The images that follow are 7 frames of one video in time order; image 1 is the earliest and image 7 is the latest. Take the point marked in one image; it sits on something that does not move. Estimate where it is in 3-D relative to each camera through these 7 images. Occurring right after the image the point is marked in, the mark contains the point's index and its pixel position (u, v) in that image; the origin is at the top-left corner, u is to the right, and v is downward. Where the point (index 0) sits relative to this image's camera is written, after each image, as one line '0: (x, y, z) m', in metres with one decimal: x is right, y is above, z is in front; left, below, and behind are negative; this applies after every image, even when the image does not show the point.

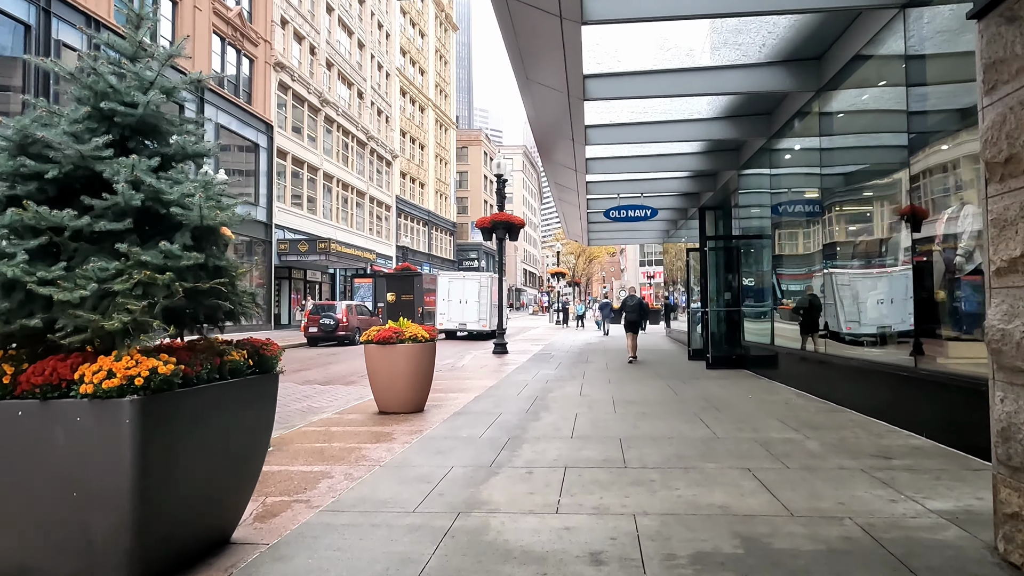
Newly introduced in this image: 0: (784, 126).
0: (+4.6, +2.7, +11.0) m
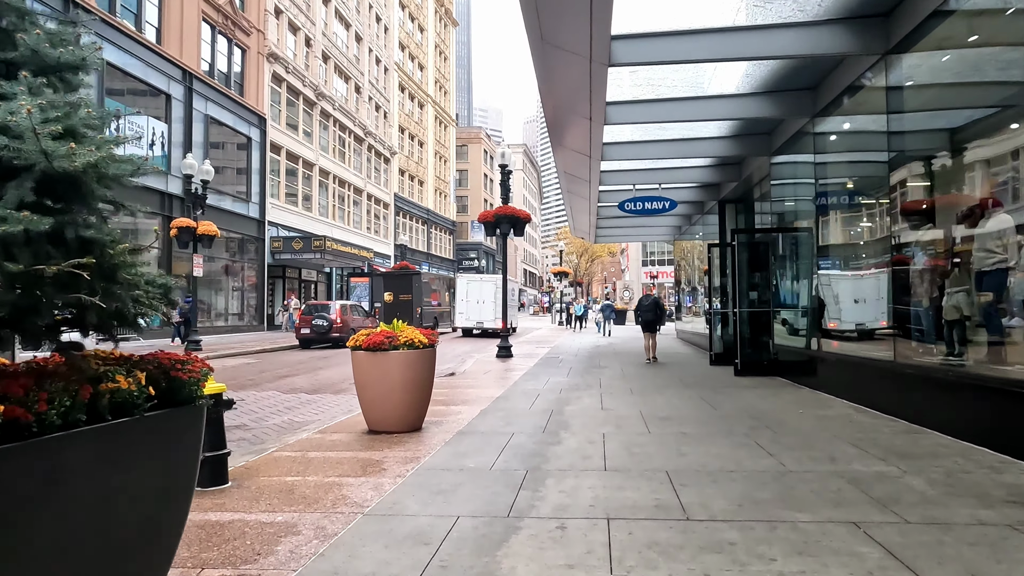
0: (+4.7, +2.8, +9.8) m
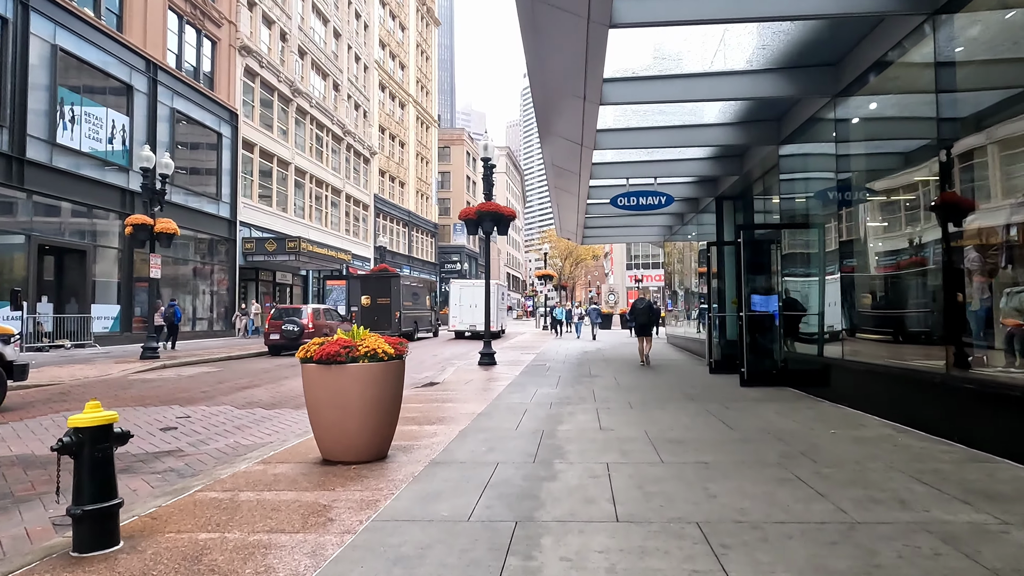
0: (+4.5, +2.7, +8.8) m
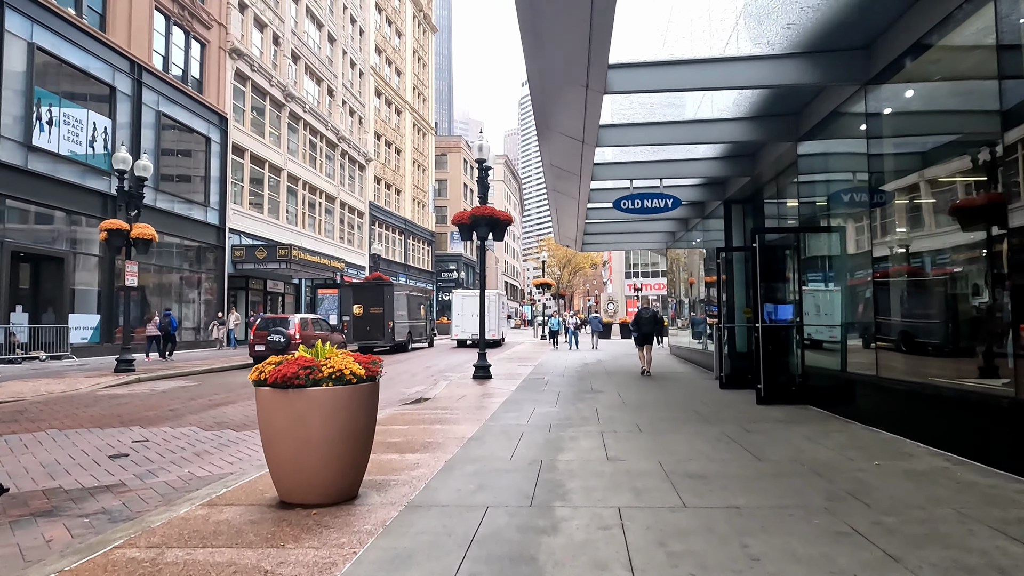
0: (+4.5, +2.6, +8.0) m
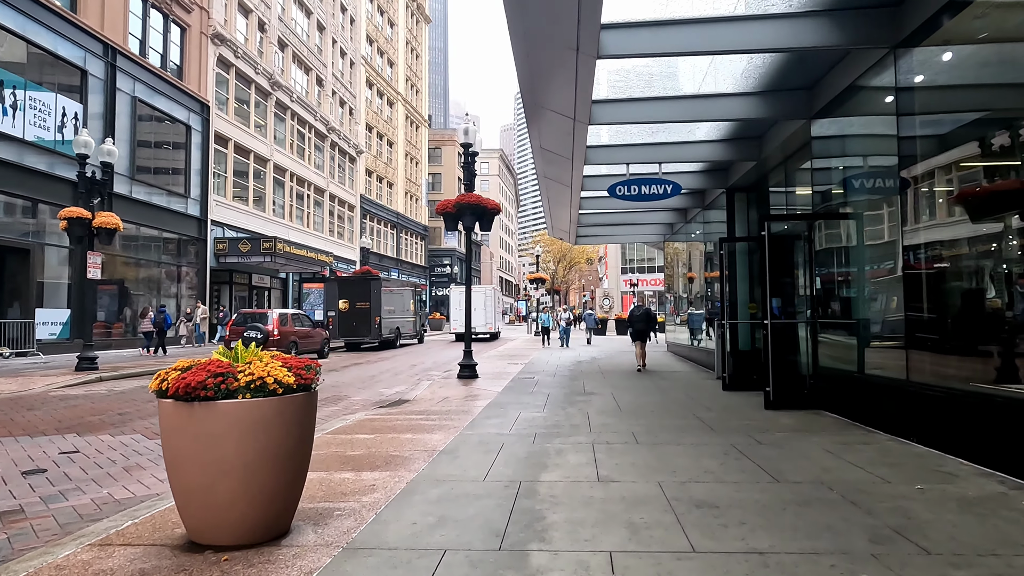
0: (+4.3, +2.7, +7.0) m
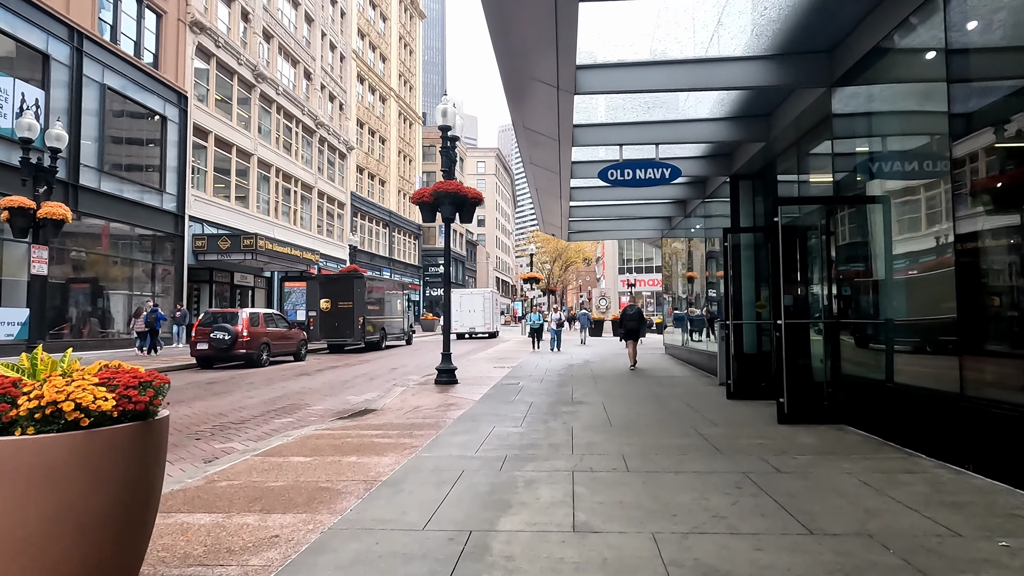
0: (+4.0, +2.8, +5.8) m
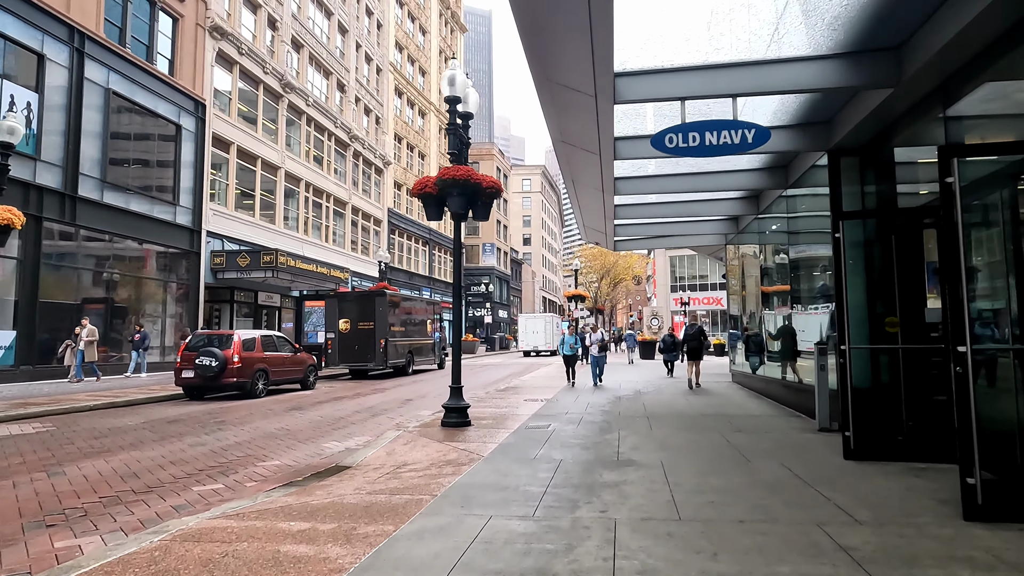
0: (+3.8, +2.8, +2.8) m
